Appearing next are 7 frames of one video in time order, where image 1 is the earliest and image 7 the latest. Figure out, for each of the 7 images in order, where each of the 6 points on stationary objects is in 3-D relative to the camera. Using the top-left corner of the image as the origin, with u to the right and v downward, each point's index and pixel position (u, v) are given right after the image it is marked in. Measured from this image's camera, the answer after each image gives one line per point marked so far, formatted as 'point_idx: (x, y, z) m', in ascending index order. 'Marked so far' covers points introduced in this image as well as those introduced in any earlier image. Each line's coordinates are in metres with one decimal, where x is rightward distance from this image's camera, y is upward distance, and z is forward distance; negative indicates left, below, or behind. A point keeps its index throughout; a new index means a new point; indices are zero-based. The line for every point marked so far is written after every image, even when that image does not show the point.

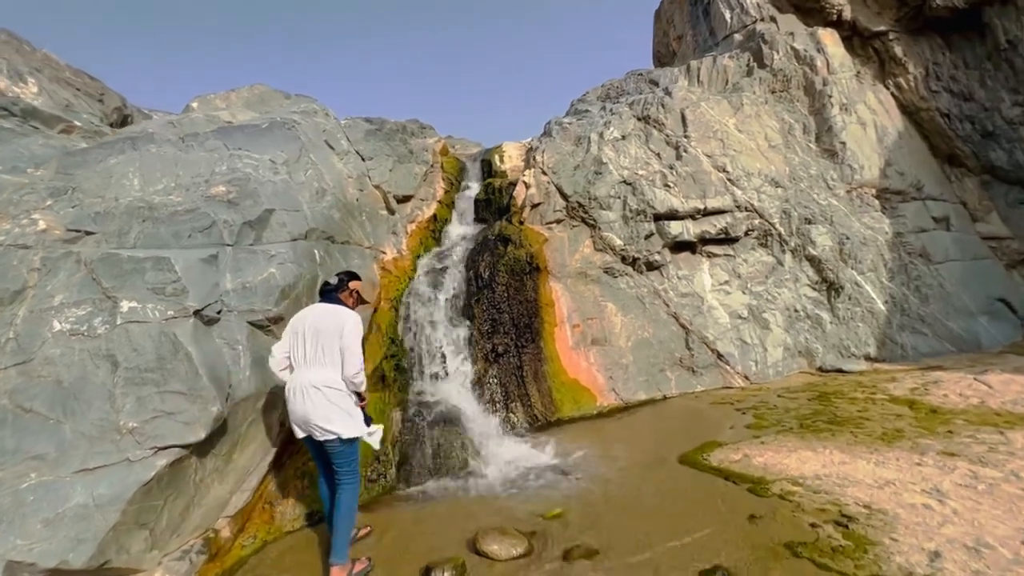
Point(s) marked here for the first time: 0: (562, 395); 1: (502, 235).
0: (+0.7, -1.3, +7.9) m
1: (-0.1, +0.7, +8.4) m
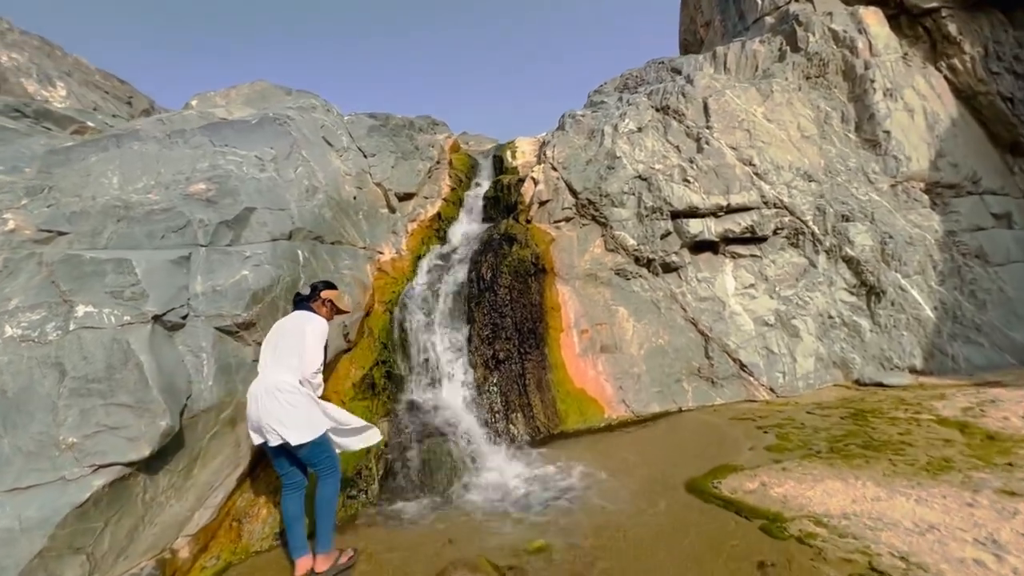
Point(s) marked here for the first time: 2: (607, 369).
0: (+0.7, -1.3, +7.4) m
1: (0.0, +0.7, +7.9) m
2: (+1.1, -0.9, +7.6) m
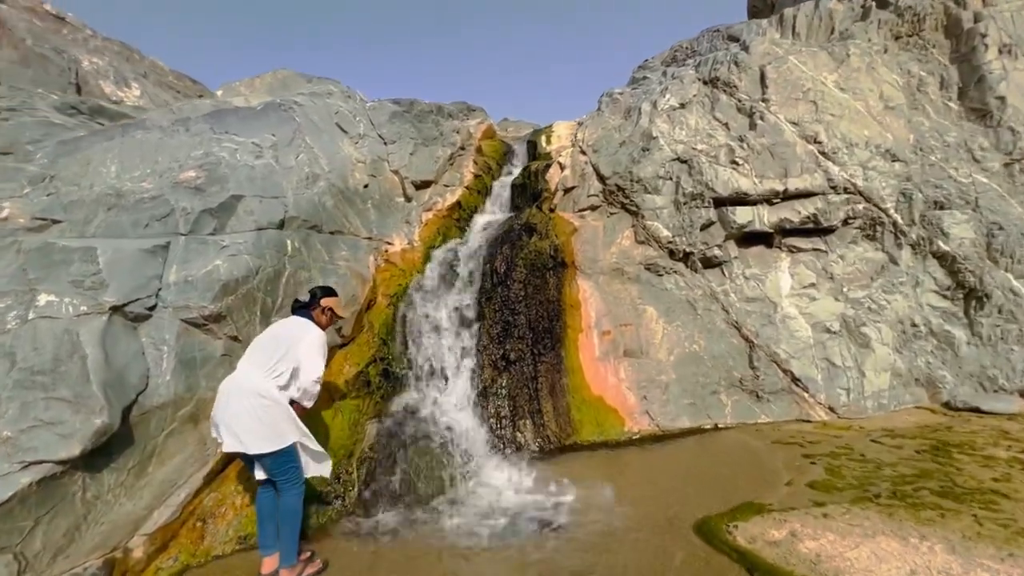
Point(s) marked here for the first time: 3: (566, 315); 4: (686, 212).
0: (+0.7, -1.3, +6.5) m
1: (+0.1, +0.7, +7.2) m
2: (+1.2, -0.9, +6.7) m
3: (+0.6, -0.3, +6.8) m
4: (+1.9, +0.8, +7.2) m
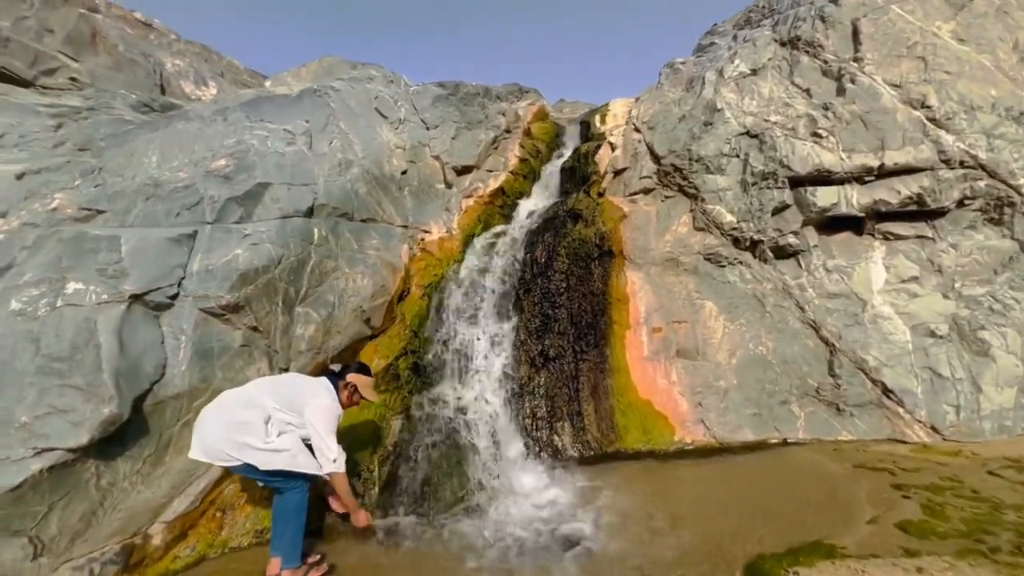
0: (+1.0, -1.2, +5.9) m
1: (+0.6, +0.8, +6.6) m
2: (+1.5, -0.8, +6.0) m
3: (+0.9, -0.2, +6.1) m
4: (+2.3, +0.9, +6.2) m
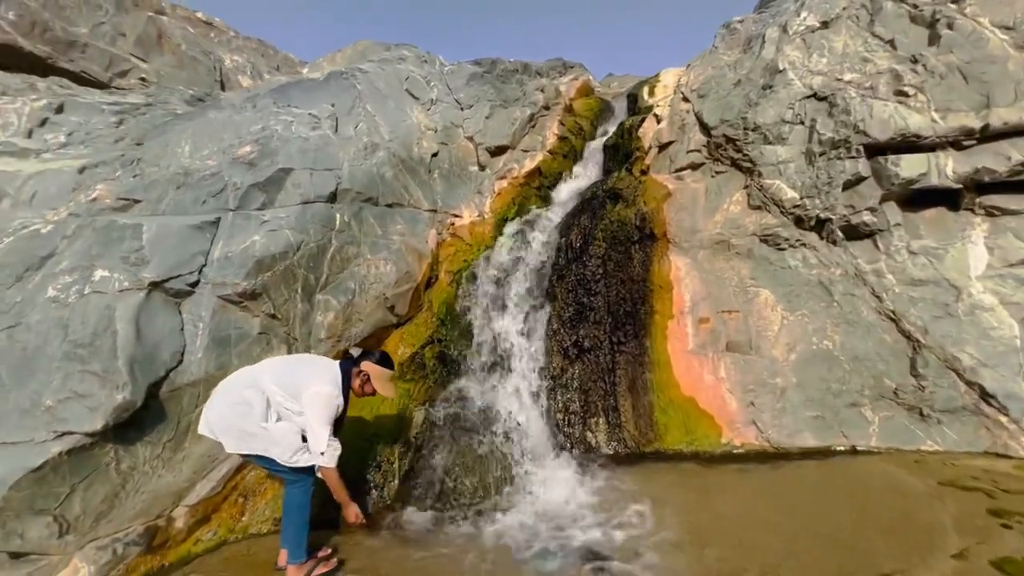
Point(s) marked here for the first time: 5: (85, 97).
0: (+1.3, -1.1, +5.3) m
1: (+0.9, +0.9, +6.1) m
2: (+1.8, -0.7, +5.3) m
3: (+1.2, -0.1, +5.6) m
4: (+2.6, +1.0, +5.4) m
5: (-4.6, +2.1, +7.0) m
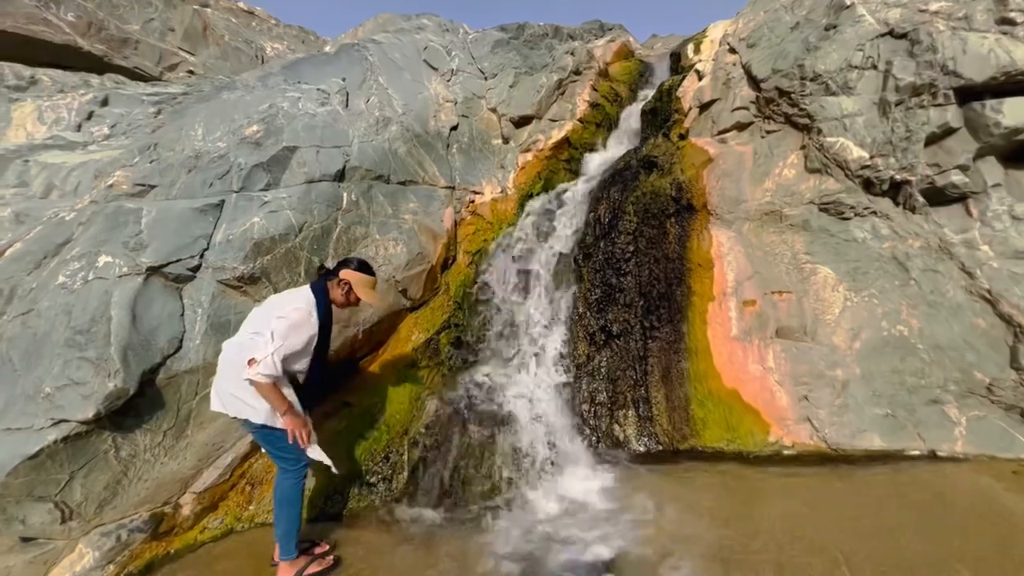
0: (+1.4, -0.9, +4.6) m
1: (+1.1, +1.1, +5.4) m
2: (+1.9, -0.6, +4.5) m
3: (+1.3, +0.1, +4.9) m
4: (+2.7, +1.2, +4.6) m
5: (-4.2, +2.2, +7.2) m
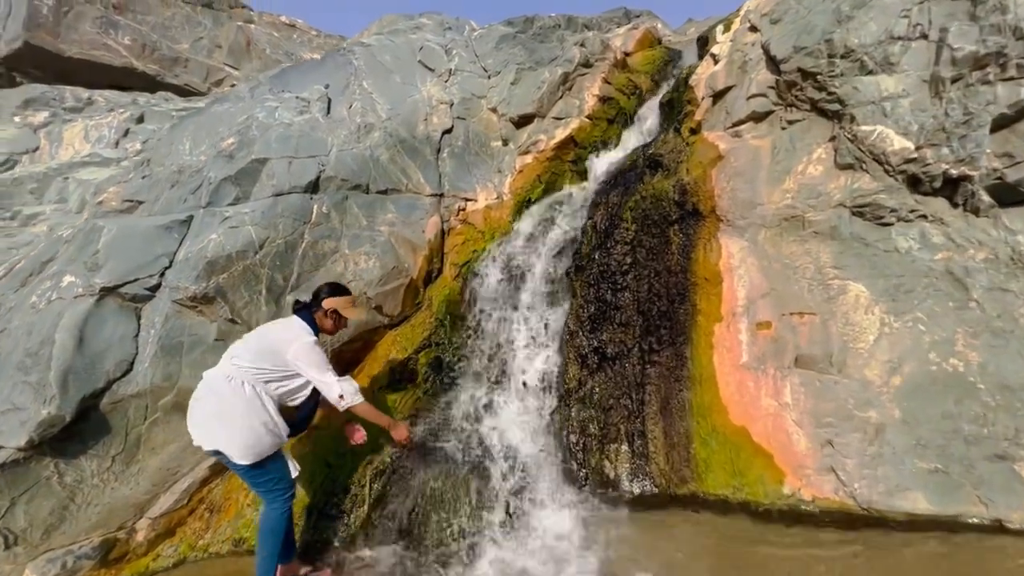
0: (+1.2, -1.0, +3.9) m
1: (+1.1, +1.0, +4.7) m
2: (+1.7, -0.7, +3.7) m
3: (+1.2, -0.1, +4.2) m
4: (+2.5, +1.1, +3.6) m
5: (-3.9, +2.0, +7.4) m
